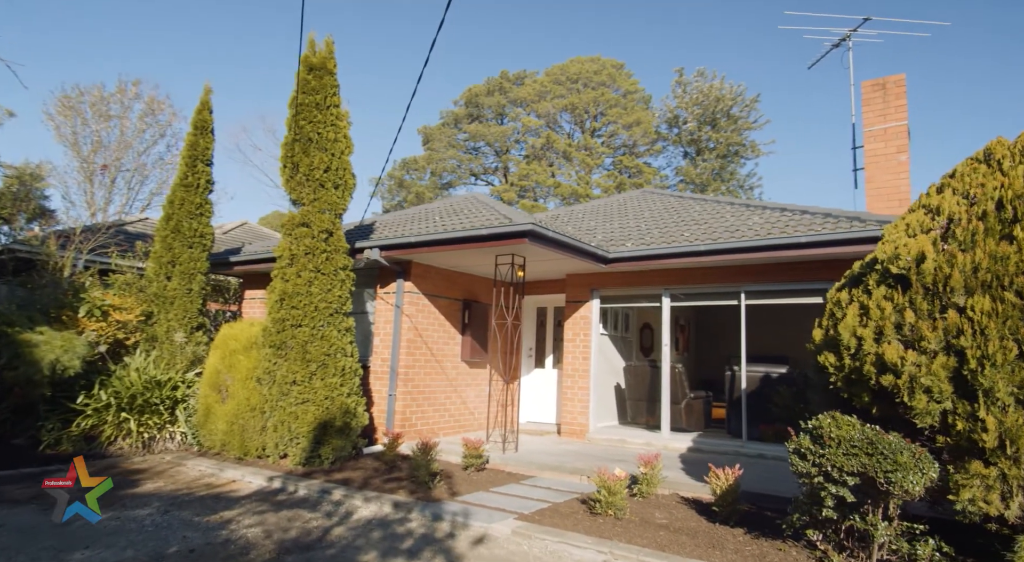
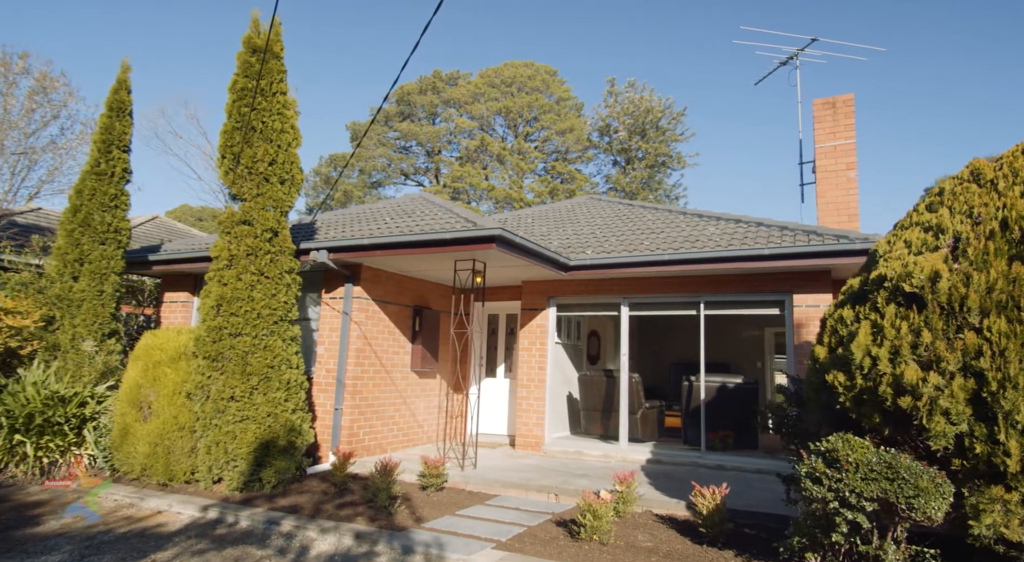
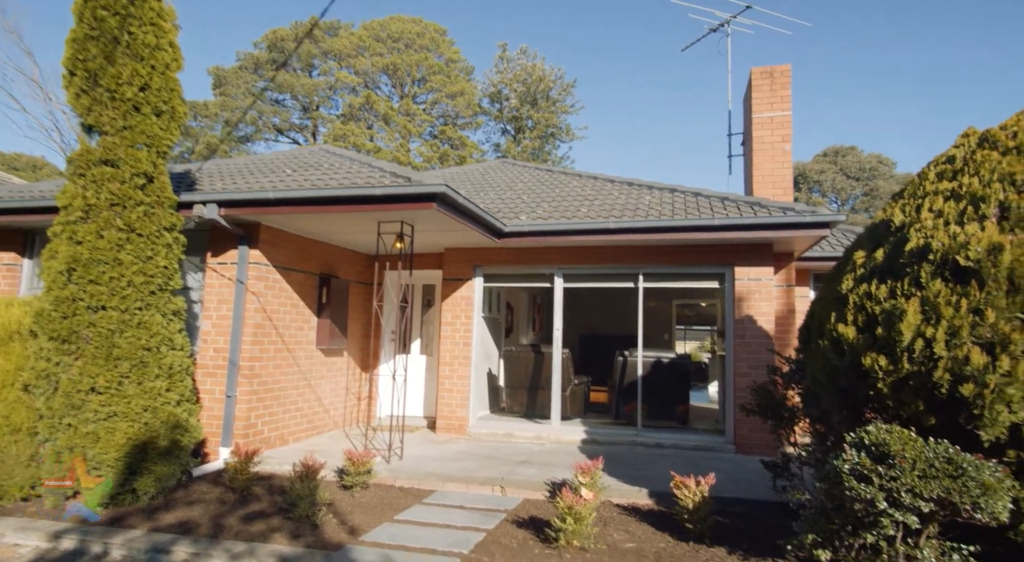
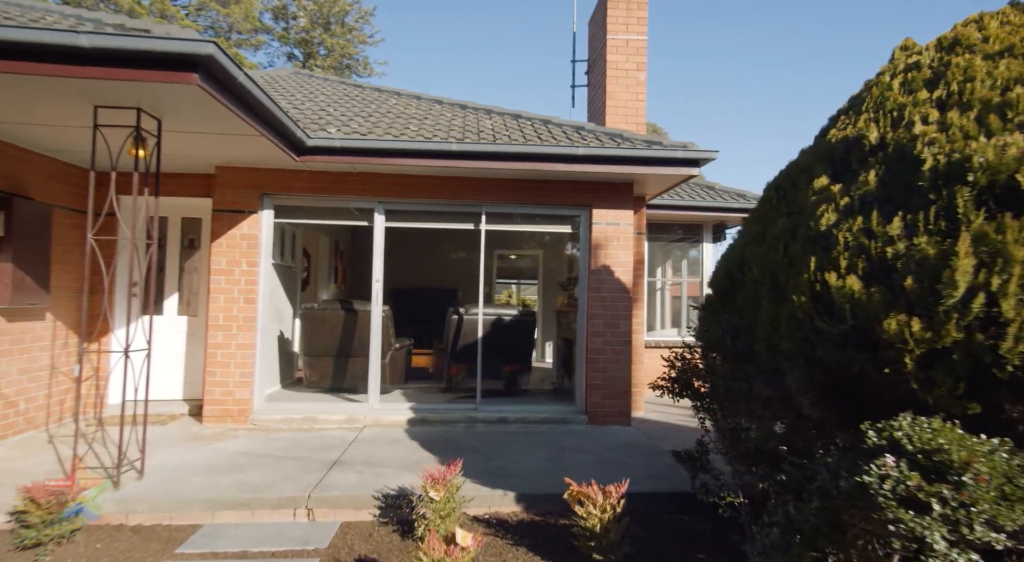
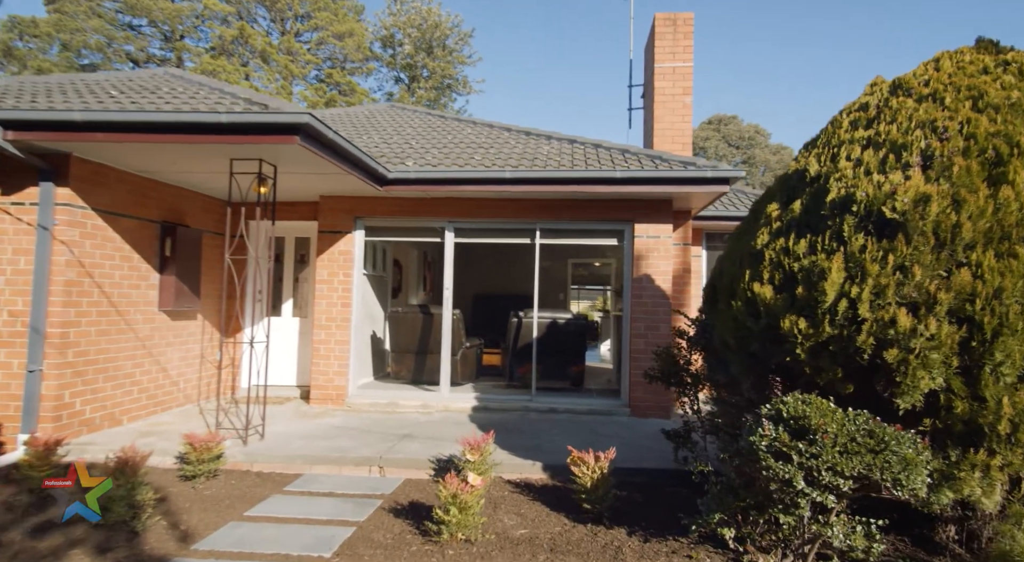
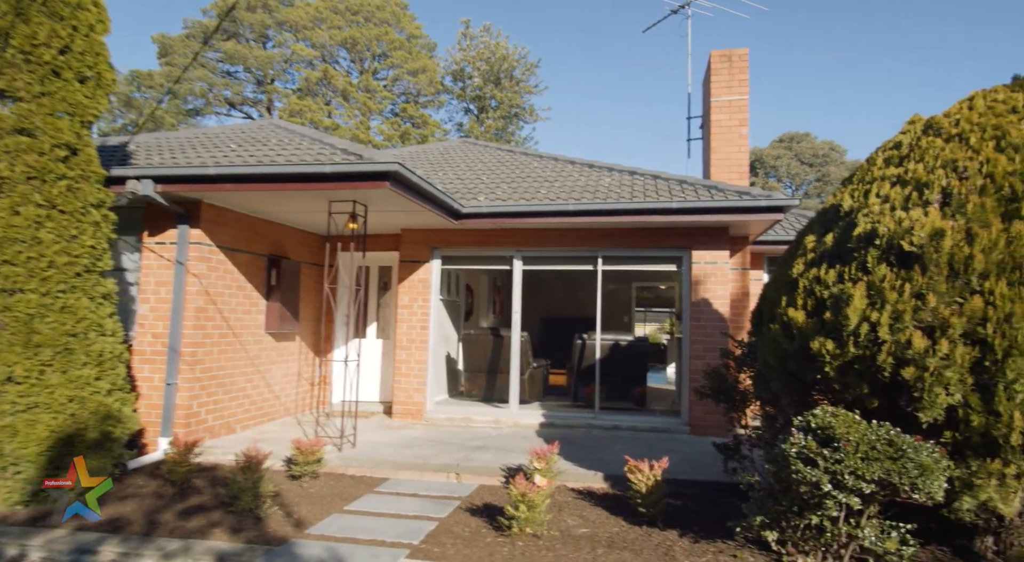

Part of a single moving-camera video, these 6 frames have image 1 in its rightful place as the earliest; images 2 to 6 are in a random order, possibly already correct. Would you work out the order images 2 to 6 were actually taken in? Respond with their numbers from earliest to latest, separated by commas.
2, 3, 6, 5, 4
